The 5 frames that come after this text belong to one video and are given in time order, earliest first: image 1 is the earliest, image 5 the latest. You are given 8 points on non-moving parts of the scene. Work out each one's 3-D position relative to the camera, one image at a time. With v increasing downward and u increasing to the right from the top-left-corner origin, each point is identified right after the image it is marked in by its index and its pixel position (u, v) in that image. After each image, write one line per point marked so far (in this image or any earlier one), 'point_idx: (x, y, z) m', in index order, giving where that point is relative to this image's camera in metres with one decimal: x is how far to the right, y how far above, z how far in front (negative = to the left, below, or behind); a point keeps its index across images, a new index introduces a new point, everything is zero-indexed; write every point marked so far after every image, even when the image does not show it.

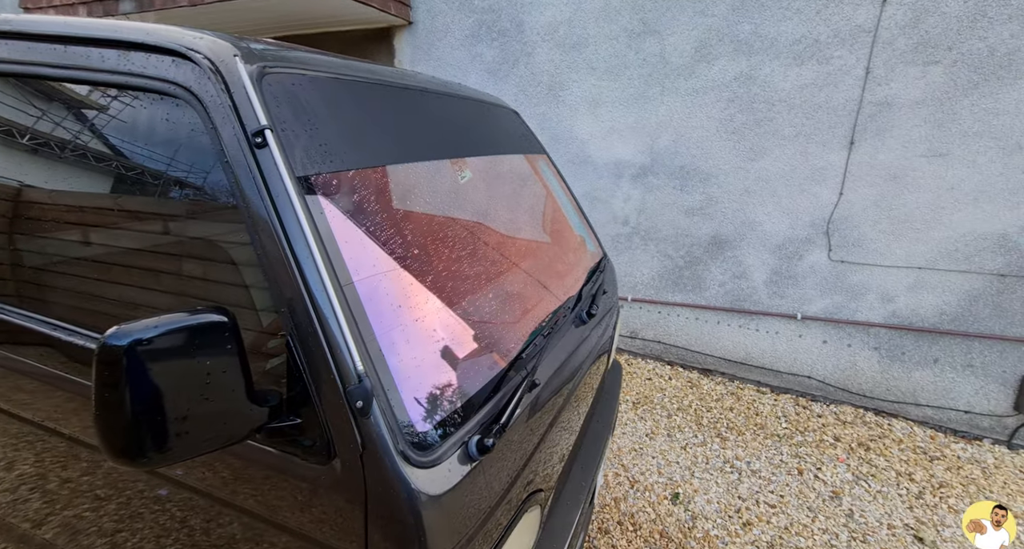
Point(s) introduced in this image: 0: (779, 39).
0: (+1.8, +1.6, +3.0) m
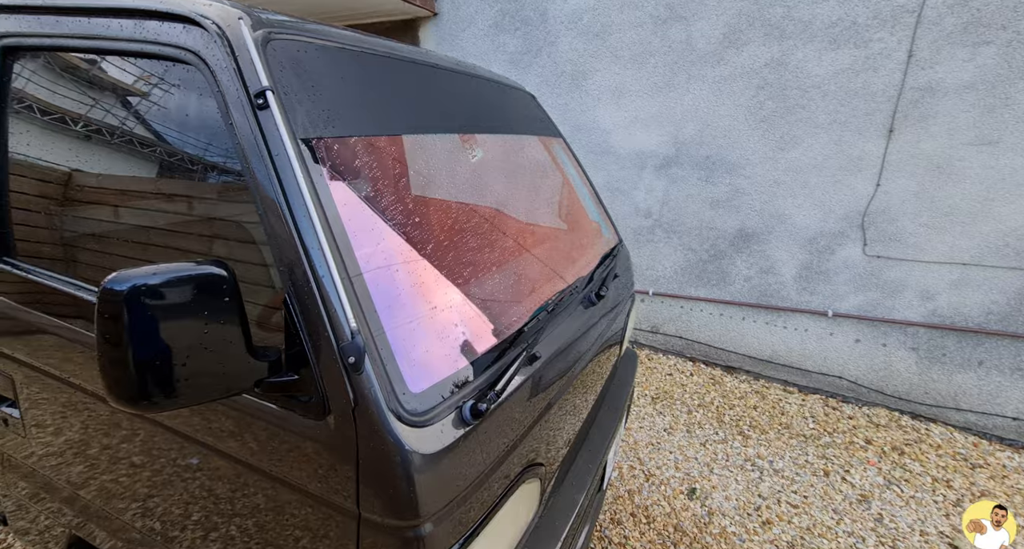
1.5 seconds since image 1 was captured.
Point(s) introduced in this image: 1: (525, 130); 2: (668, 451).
0: (+1.9, +1.6, +2.9) m
1: (0.0, +0.6, +1.8) m
2: (+0.9, -1.0, +2.7) m
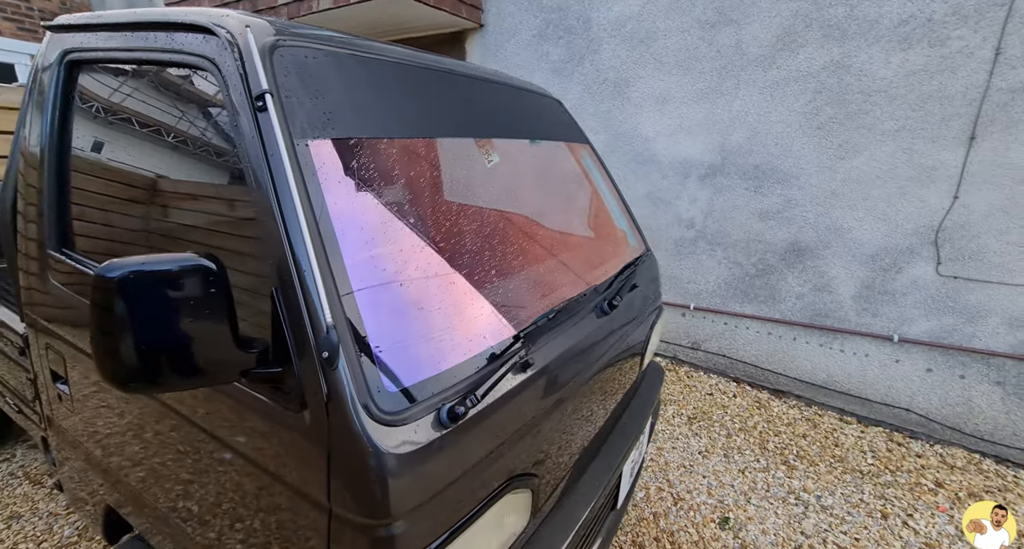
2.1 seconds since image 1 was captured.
0: (+2.2, +1.5, +2.7) m
1: (+0.1, +0.5, +1.8) m
2: (+1.1, -1.1, +2.5) m
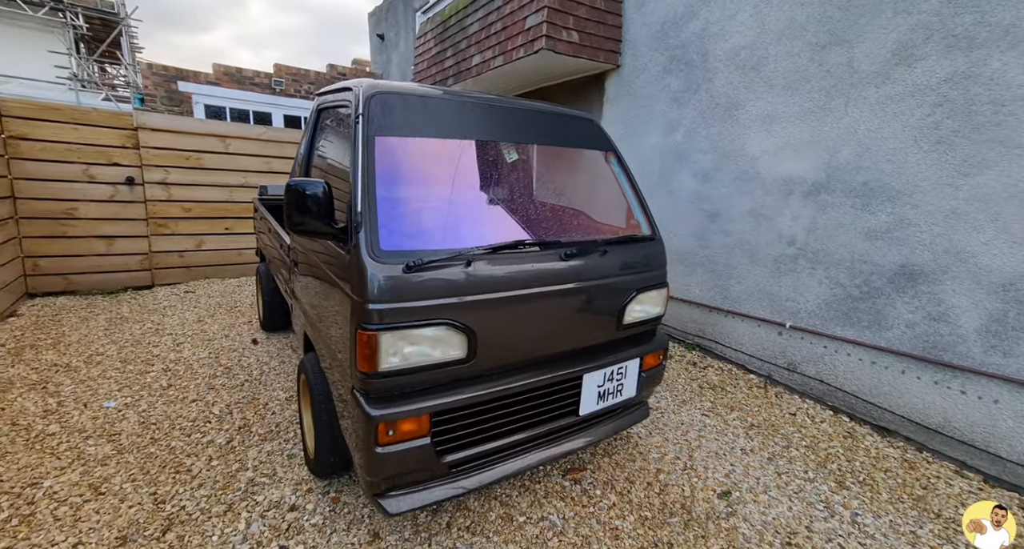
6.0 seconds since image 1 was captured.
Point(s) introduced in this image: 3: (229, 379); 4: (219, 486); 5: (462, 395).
0: (+2.7, +1.3, +2.4) m
1: (+0.4, +0.7, +2.5) m
2: (+1.3, -1.1, +2.6) m
3: (-2.0, -0.7, +3.2) m
4: (-1.4, -1.0, +2.2) m
5: (-0.2, -0.5, +1.8) m
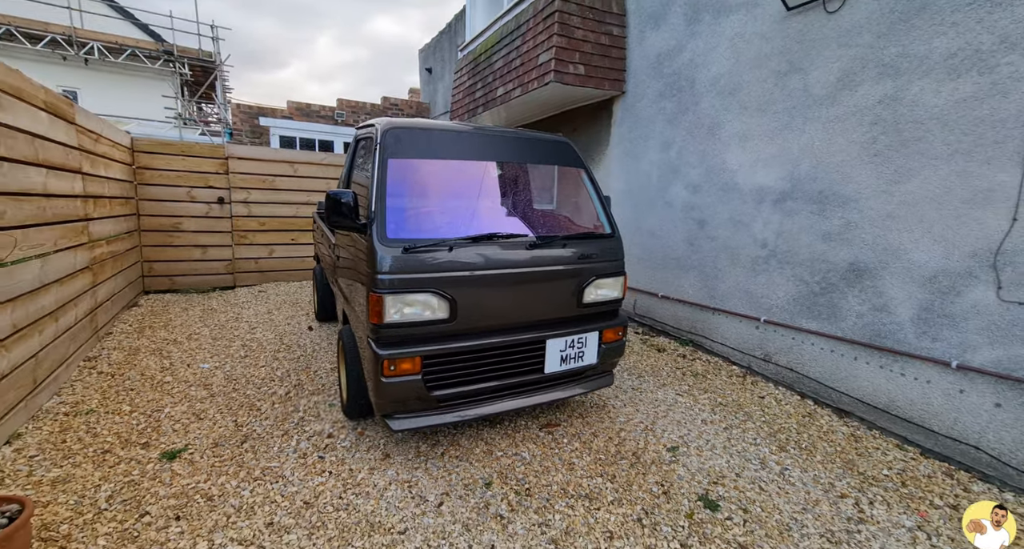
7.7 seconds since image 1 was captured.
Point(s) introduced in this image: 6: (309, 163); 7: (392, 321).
0: (+2.6, +1.4, +2.8) m
1: (+0.3, +0.7, +3.1) m
2: (+1.2, -1.1, +3.1) m
3: (-2.0, -0.7, +4.0) m
4: (-1.5, -1.0, +3.0) m
5: (-0.4, -0.4, +2.4) m
6: (-3.1, +1.7, +6.9) m
7: (-0.6, -0.2, +2.3) m
